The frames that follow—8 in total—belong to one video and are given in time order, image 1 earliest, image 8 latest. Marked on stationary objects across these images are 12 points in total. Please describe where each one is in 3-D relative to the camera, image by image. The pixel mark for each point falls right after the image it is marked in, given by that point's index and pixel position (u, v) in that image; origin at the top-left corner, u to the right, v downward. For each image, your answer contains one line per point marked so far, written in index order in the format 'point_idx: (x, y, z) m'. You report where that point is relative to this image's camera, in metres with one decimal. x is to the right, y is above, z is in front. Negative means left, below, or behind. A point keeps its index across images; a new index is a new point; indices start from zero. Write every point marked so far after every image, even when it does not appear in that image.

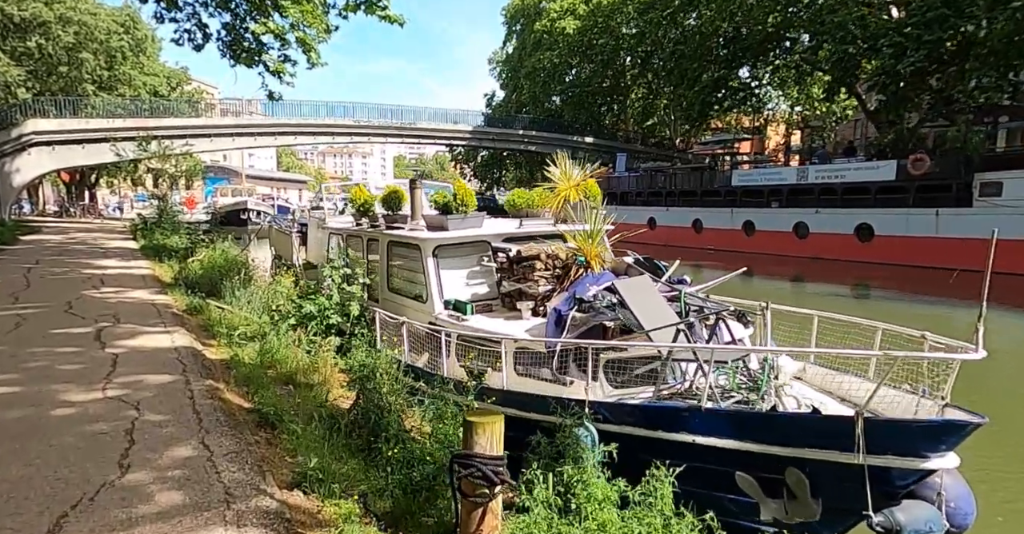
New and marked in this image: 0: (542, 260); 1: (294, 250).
0: (+0.3, +0.1, +6.1) m
1: (-4.4, +0.3, +12.5) m
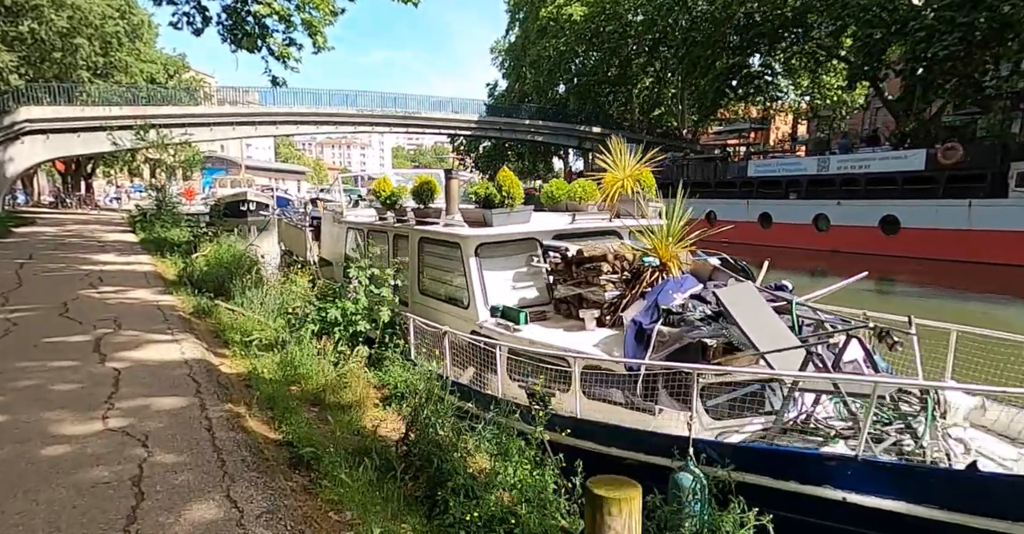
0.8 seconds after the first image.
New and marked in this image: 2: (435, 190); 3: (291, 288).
0: (+0.8, +0.1, +5.3) m
1: (-3.9, +0.4, +11.6) m
2: (-0.9, +1.0, +7.5) m
3: (-3.3, -0.4, +9.3) m
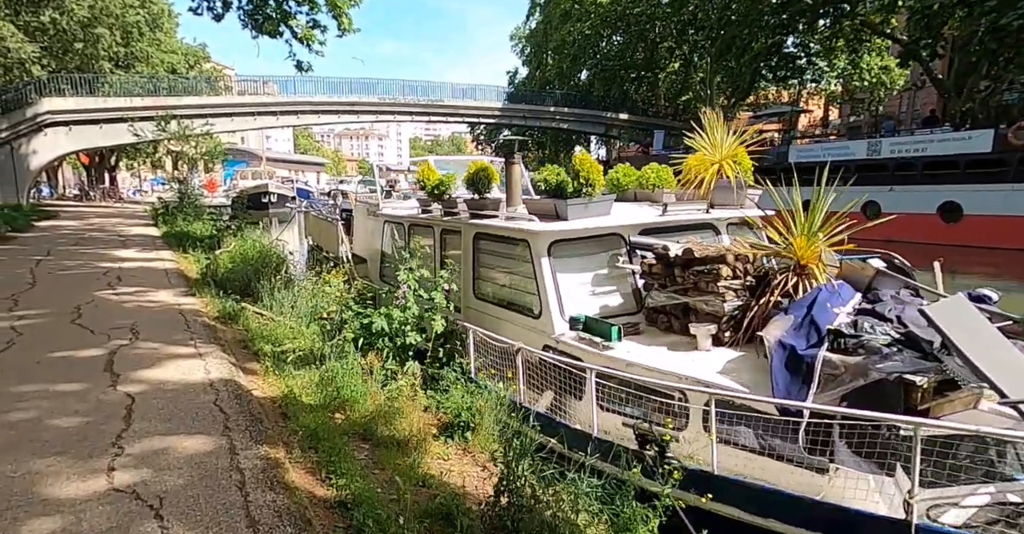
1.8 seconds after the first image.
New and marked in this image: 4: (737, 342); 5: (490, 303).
0: (+1.5, 0.0, +4.2) m
1: (-3.0, +0.4, +10.7) m
2: (-0.2, +1.0, +6.5) m
3: (-2.5, -0.4, +8.4) m
4: (+1.6, -0.5, +4.1) m
5: (-0.2, -0.4, +6.2) m
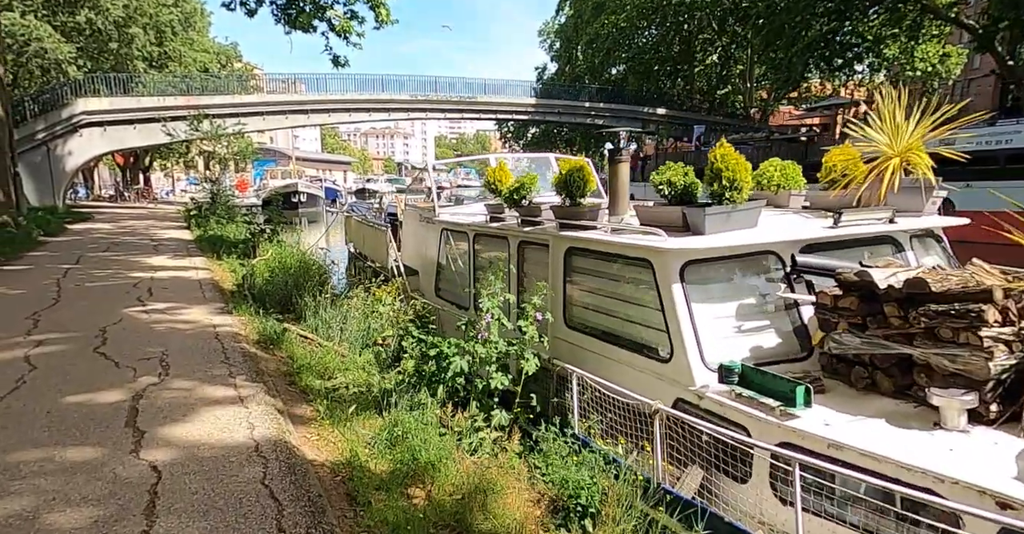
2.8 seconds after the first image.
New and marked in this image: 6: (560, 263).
0: (+2.3, -0.2, +3.0) m
1: (-2.0, +0.3, +9.7) m
2: (+0.7, +0.8, +5.3) m
3: (-1.6, -0.6, +7.3) m
4: (+2.4, -0.7, +2.9) m
5: (+0.6, -0.6, +5.1) m
6: (+0.4, 0.0, +5.5) m
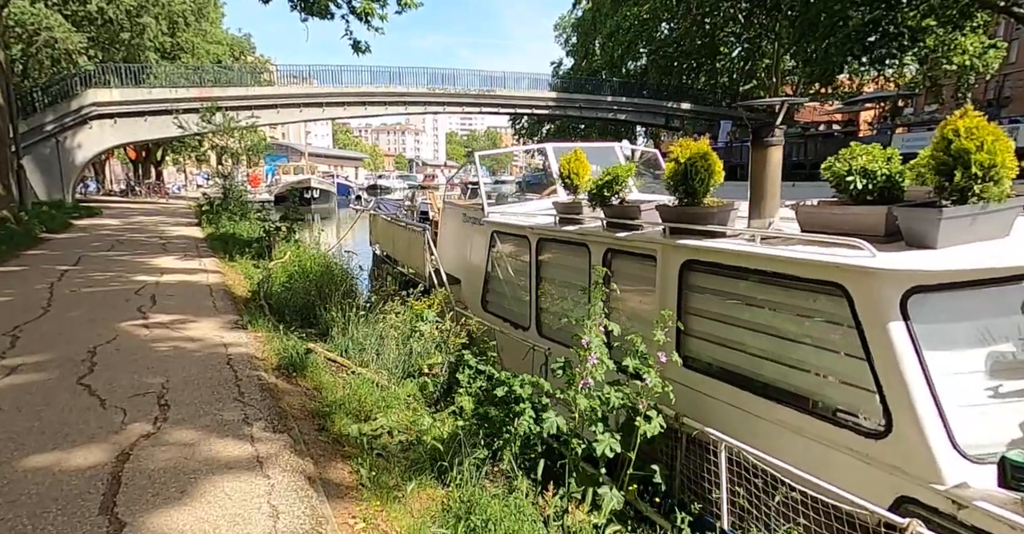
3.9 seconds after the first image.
0: (+3.0, -0.3, +1.7) m
1: (-1.2, +0.2, +8.4) m
2: (+1.4, +0.6, +4.0) m
3: (-0.9, -0.7, +6.1) m
4: (+3.0, -0.9, +1.6) m
5: (+1.3, -0.7, +3.8) m
6: (+1.1, -0.1, +4.2) m
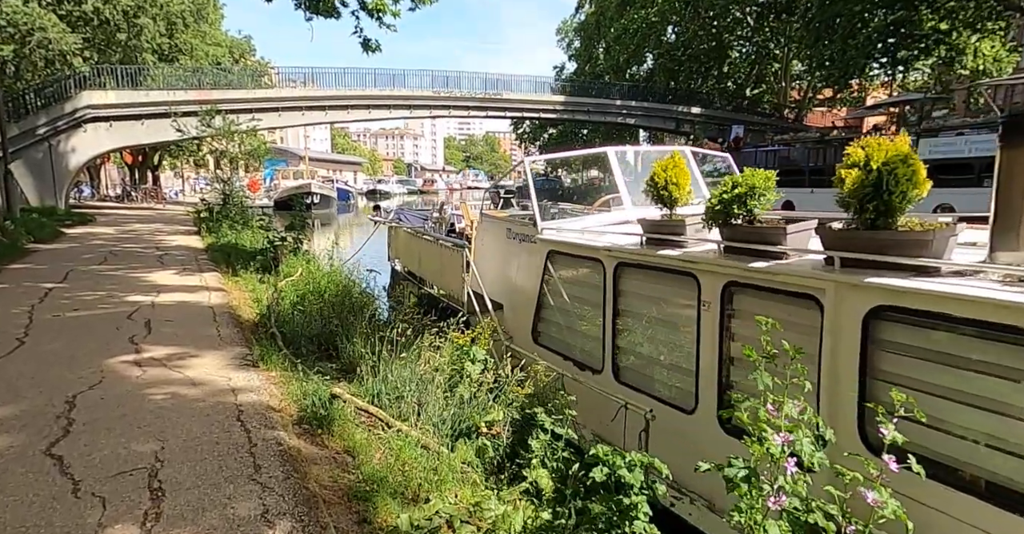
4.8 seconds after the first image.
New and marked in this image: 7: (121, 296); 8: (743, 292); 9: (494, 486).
0: (+3.6, -0.6, +0.6) m
1: (-0.6, -0.1, +7.3) m
2: (+2.0, +0.4, +2.9) m
3: (-0.3, -1.0, +5.0) m
4: (+3.6, -1.1, +0.5) m
5: (+1.9, -0.9, +2.7) m
6: (+1.7, -0.3, +3.1) m
7: (-6.2, -0.4, +9.5) m
8: (+1.4, -0.2, +3.7) m
9: (-0.1, -1.3, +4.0) m
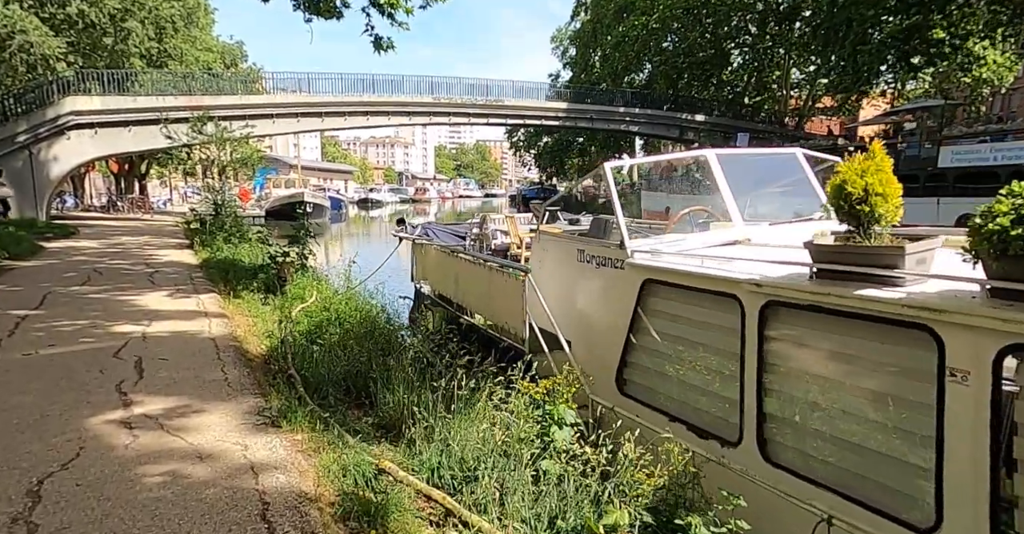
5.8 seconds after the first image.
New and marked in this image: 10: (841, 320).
0: (+4.4, -0.8, -0.6) m
1: (+0.1, -0.4, +6.1) m
2: (+2.7, +0.2, +1.8) m
3: (+0.5, -1.2, +3.8) m
4: (+4.4, -1.3, -0.7) m
5: (+2.7, -1.2, +1.5) m
6: (+2.5, -0.6, +1.9) m
7: (-5.5, -0.8, +8.2) m
8: (+2.2, -0.4, +2.5) m
9: (+0.6, -1.6, +2.7) m
10: (+1.9, -0.3, +3.2) m
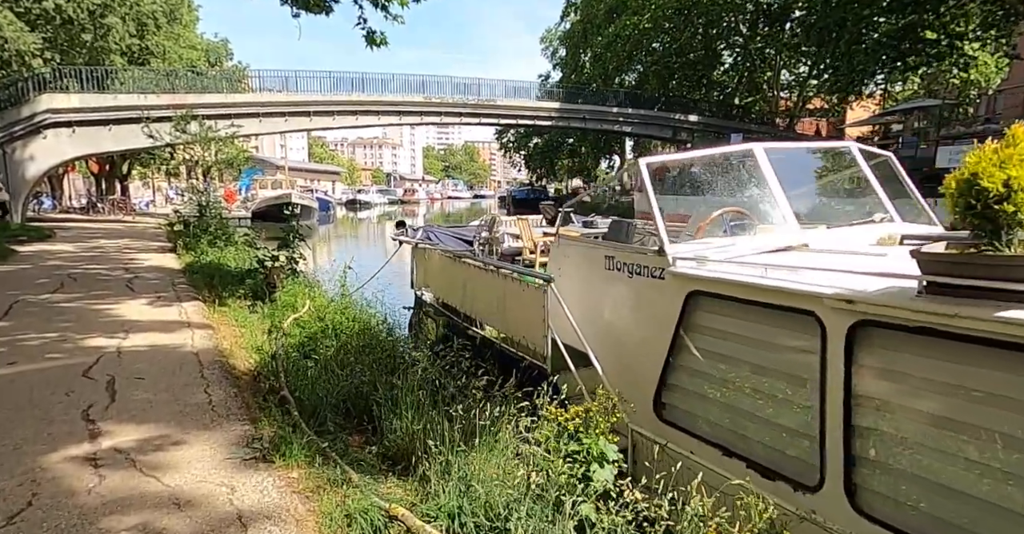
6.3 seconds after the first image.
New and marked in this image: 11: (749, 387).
0: (+4.7, -0.8, -1.1) m
1: (+0.2, -0.5, +5.5) m
2: (+3.0, +0.1, +1.2) m
3: (+0.7, -1.3, +3.2) m
4: (+4.7, -1.3, -1.2) m
5: (+2.9, -1.2, +0.9) m
6: (+2.7, -0.6, +1.3) m
7: (-5.4, -0.9, +7.4) m
8: (+2.4, -0.5, +1.9) m
9: (+0.8, -1.6, +2.1) m
10: (+2.1, -0.4, +2.6) m
11: (+1.5, -0.8, +3.7) m
